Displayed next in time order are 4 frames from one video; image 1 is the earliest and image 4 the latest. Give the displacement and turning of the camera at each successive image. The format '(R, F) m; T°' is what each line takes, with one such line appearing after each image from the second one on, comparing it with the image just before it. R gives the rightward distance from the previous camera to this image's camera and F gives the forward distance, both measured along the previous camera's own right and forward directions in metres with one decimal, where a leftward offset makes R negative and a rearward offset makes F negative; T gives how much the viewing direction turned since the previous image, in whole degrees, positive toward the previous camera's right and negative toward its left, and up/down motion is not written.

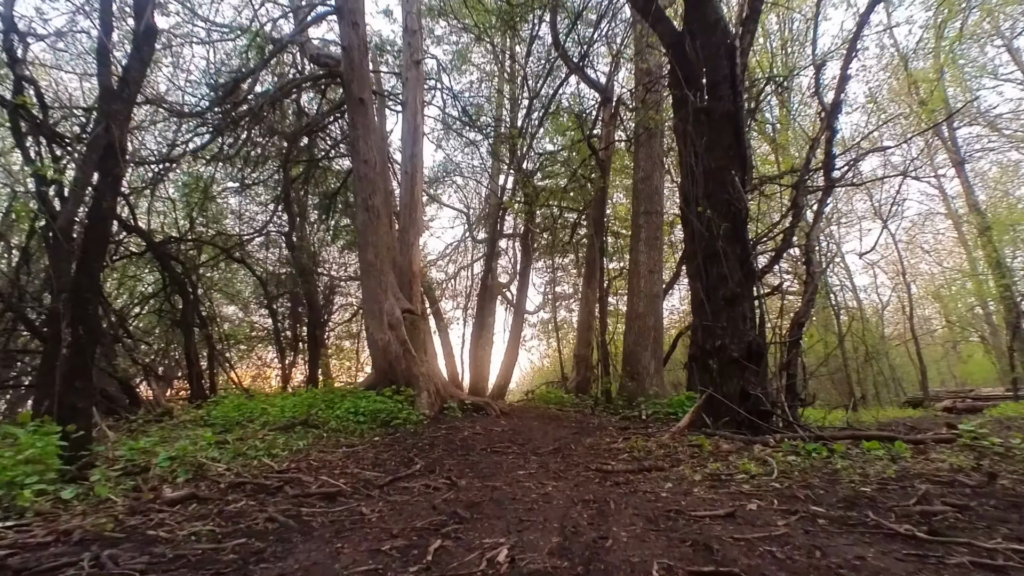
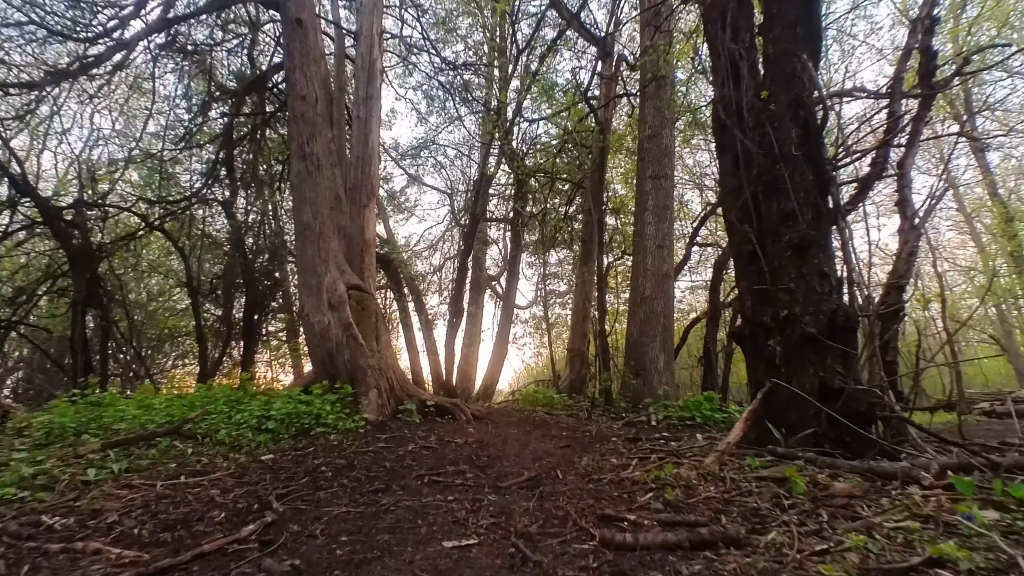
(+0.2, +1.8) m; 0°
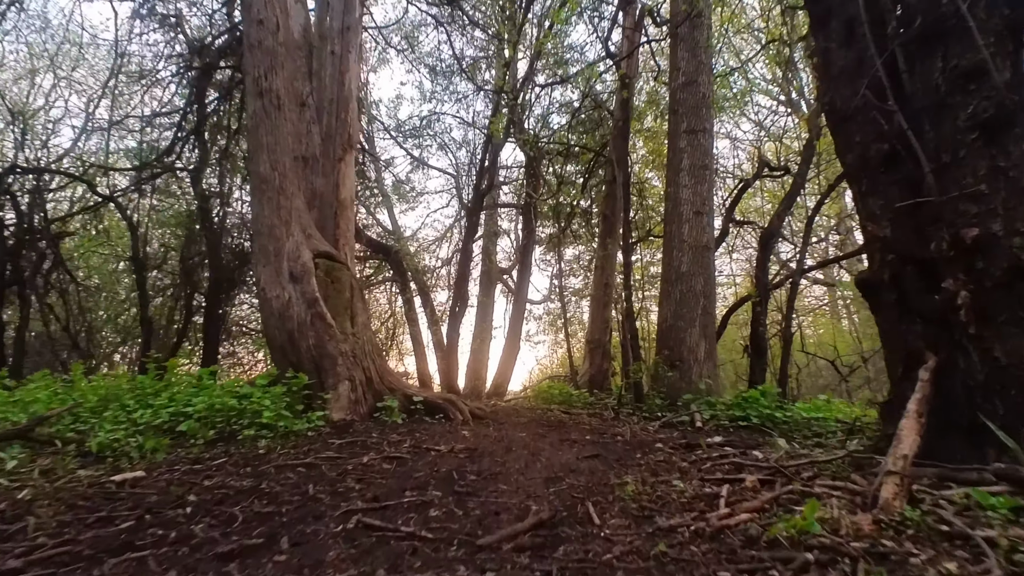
(+0.1, +1.4) m; -1°
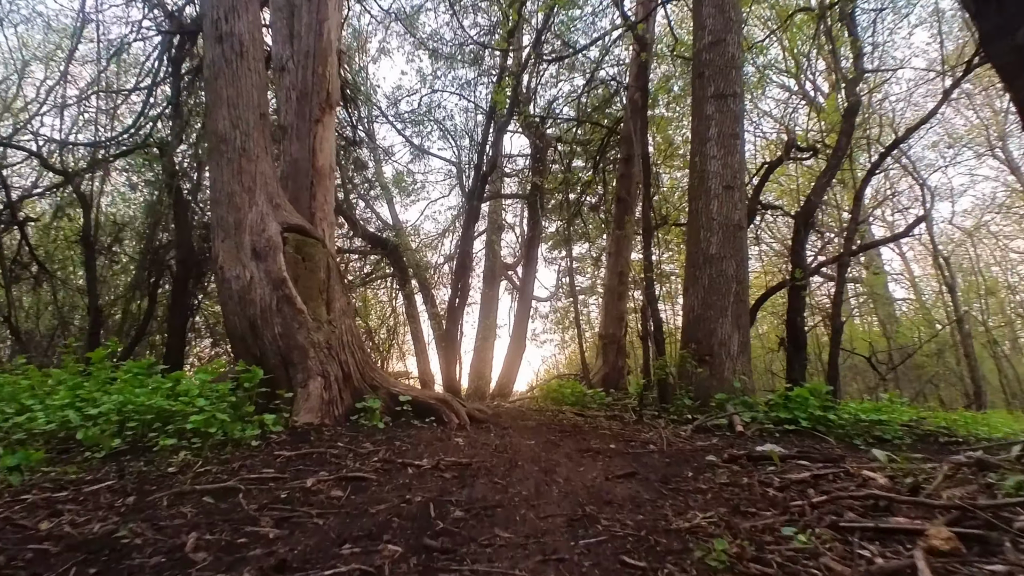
(0.0, +0.9) m; -1°
